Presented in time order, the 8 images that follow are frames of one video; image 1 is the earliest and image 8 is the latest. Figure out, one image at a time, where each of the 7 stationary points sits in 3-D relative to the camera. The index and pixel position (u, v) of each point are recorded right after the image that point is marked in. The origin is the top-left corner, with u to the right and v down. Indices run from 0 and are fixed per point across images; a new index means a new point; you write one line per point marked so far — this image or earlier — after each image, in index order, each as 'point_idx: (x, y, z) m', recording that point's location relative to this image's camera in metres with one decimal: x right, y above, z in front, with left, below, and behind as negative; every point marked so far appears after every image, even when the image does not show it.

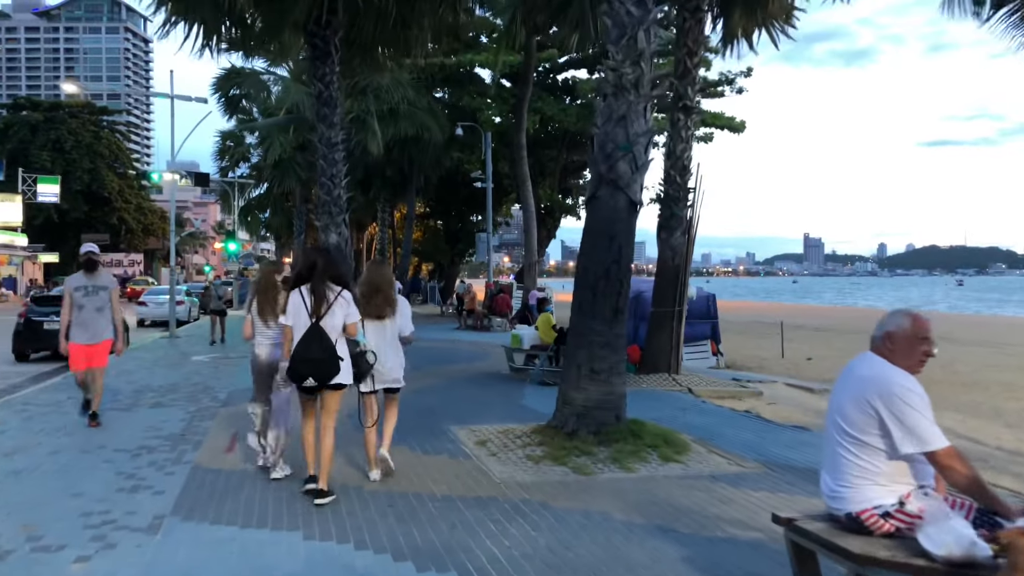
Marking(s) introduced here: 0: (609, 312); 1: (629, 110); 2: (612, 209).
0: (+0.8, -0.2, +7.2) m
1: (+1.0, +1.5, +7.3) m
2: (+0.8, +0.7, +7.3) m
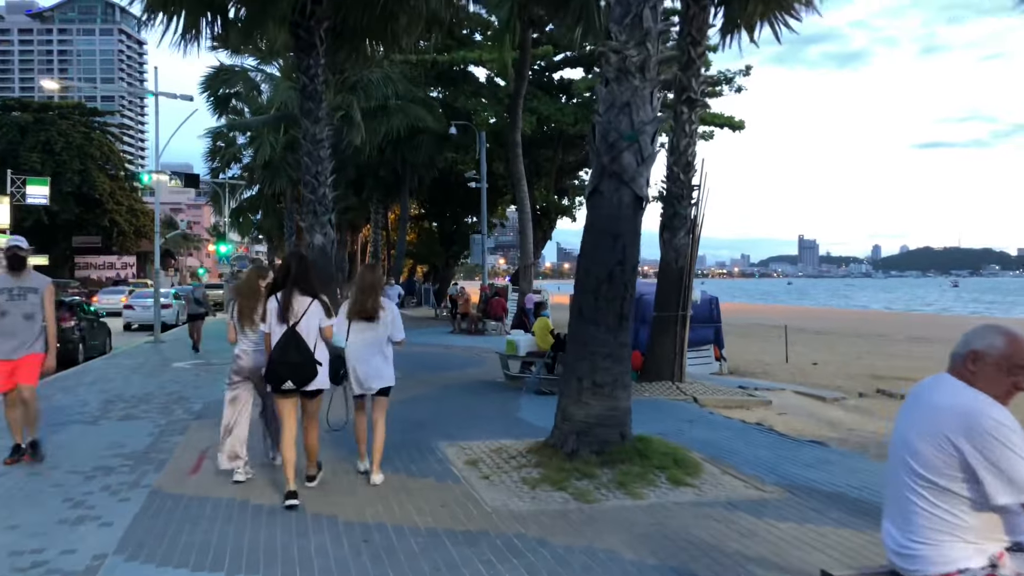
0: (+0.8, -0.2, +6.5) m
1: (+0.9, +1.5, +6.6) m
2: (+0.8, +0.6, +6.6) m
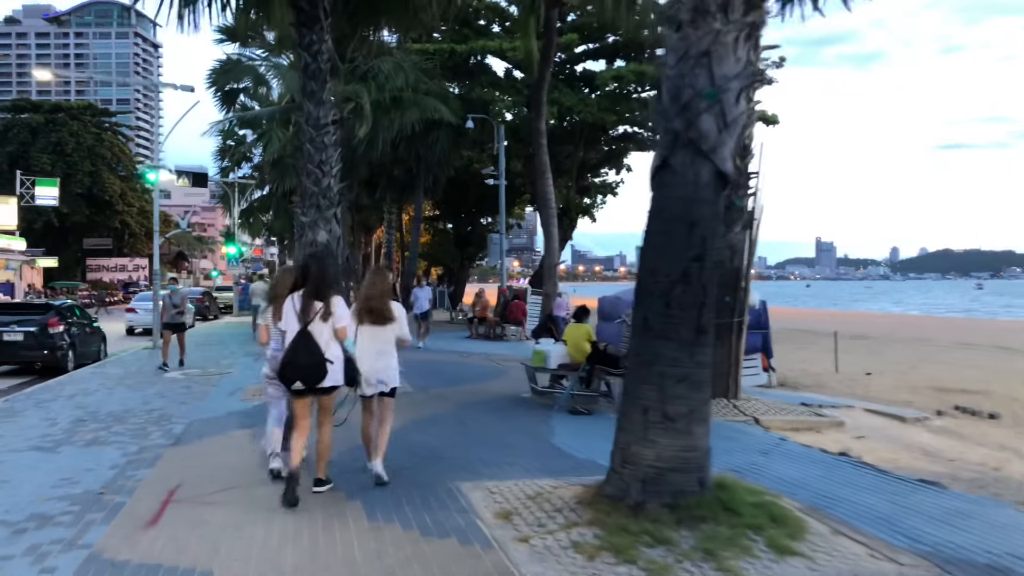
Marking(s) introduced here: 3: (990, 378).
0: (+1.0, -0.3, +5.0) m
1: (+1.2, +1.5, +5.1) m
2: (+1.1, +0.6, +5.1) m
3: (+8.8, -1.7, +15.9) m
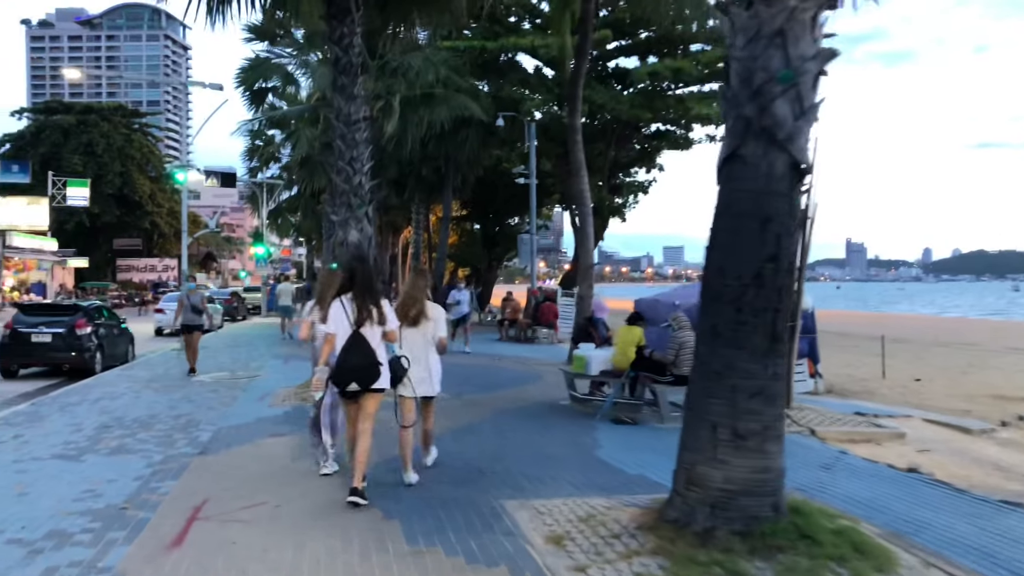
0: (+1.3, -0.3, +4.5) m
1: (+1.5, +1.4, +4.6) m
2: (+1.4, +0.6, +4.6) m
3: (+9.4, -1.7, +15.2) m
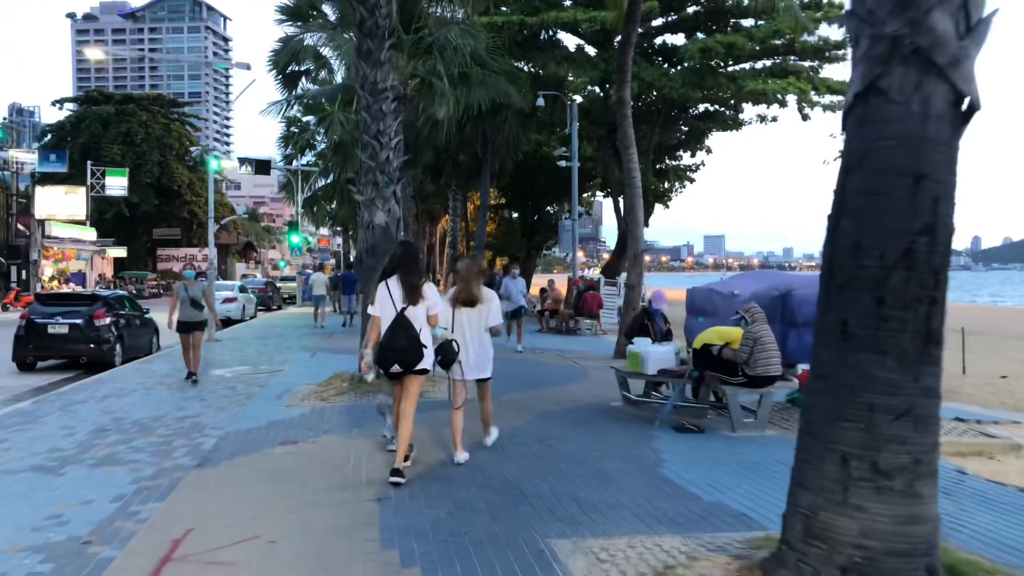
0: (+1.5, -0.2, +3.3) m
1: (+1.7, +1.5, +3.4) m
2: (+1.6, +0.7, +3.3) m
3: (+10.1, -1.5, +13.6) m
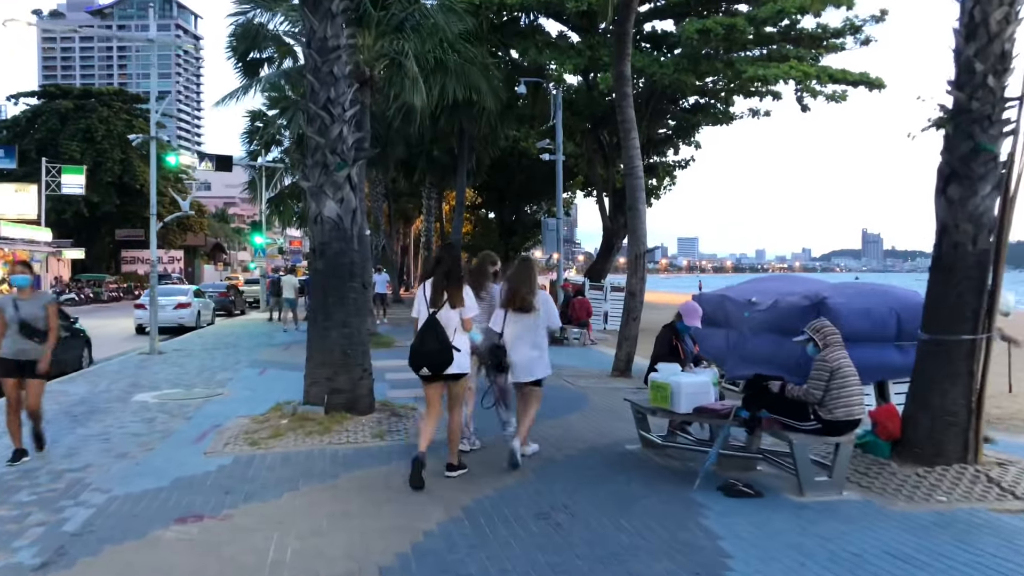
0: (+1.6, -0.3, +1.2) m
1: (+1.8, +1.4, +1.3) m
2: (+1.6, +0.6, +1.3) m
3: (+9.8, -1.6, +11.8) m
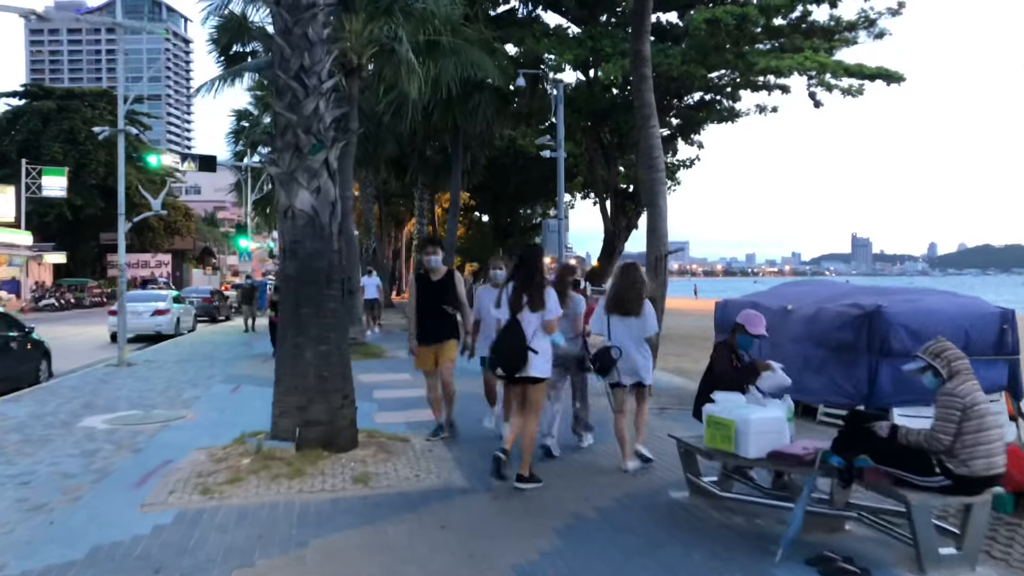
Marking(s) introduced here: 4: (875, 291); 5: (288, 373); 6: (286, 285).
0: (+1.8, -0.3, -0.2) m
1: (+1.9, +1.4, -0.1) m
2: (+1.8, +0.6, -0.2) m
3: (+9.9, -1.7, +10.4) m
4: (+4.2, 0.0, +10.1) m
5: (-1.7, -0.7, +6.7) m
6: (-1.8, 0.0, +6.8) m
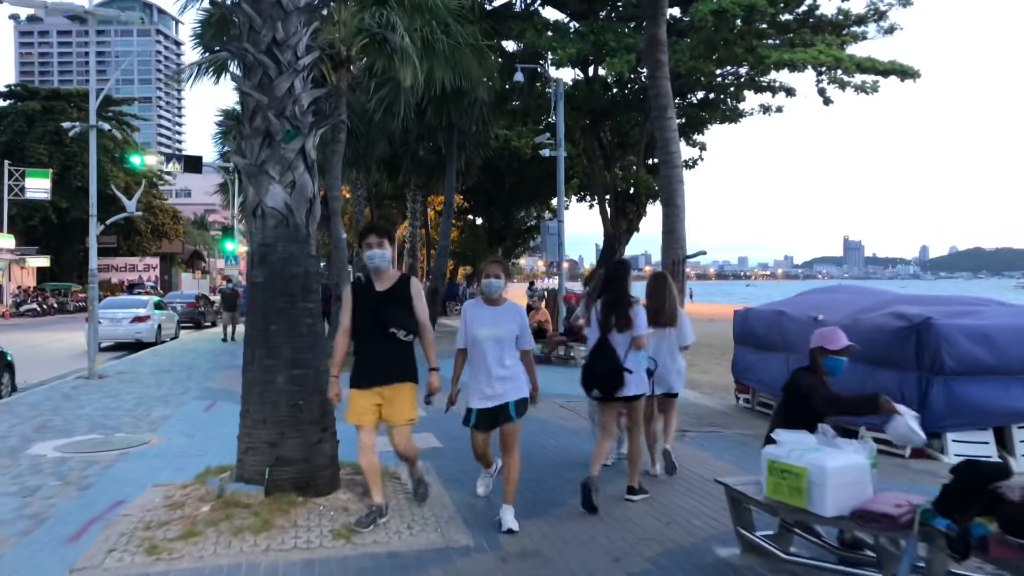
0: (+1.9, -0.4, -1.2) m
1: (+2.1, +1.3, -1.1) m
2: (+1.9, +0.5, -1.2) m
3: (+10.0, -1.8, +9.5) m
4: (+4.3, -0.1, +9.1) m
5: (-1.7, -0.7, +5.6) m
6: (-1.7, -0.1, +5.8) m
